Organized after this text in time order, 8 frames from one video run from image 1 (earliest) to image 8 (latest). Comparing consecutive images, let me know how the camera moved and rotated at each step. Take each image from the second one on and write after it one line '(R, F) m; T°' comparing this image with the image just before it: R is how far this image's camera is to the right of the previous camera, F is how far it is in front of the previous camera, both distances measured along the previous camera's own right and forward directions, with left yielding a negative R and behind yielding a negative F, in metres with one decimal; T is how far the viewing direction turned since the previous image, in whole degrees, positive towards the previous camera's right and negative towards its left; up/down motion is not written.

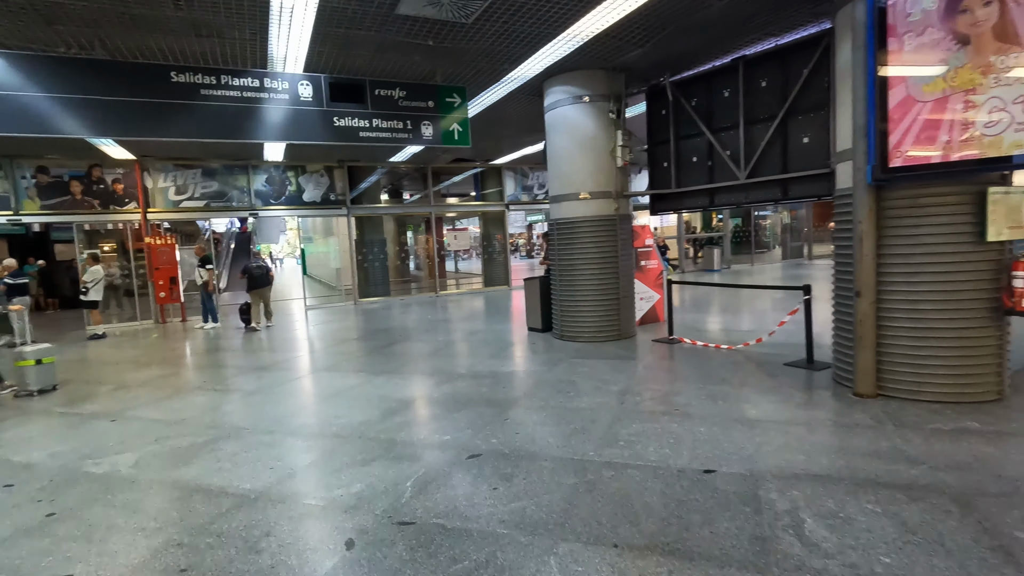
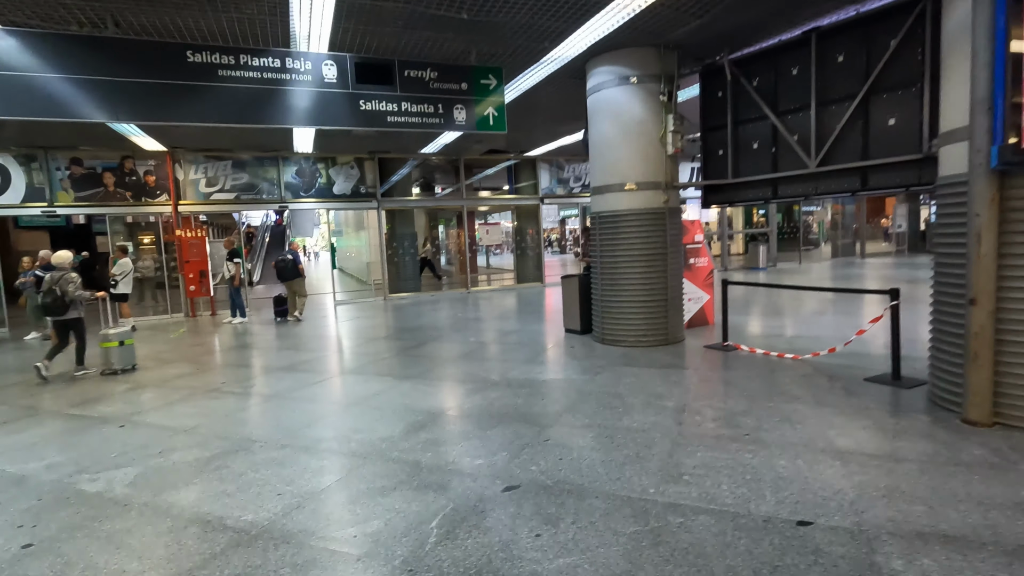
(-0.1, +0.6) m; -3°
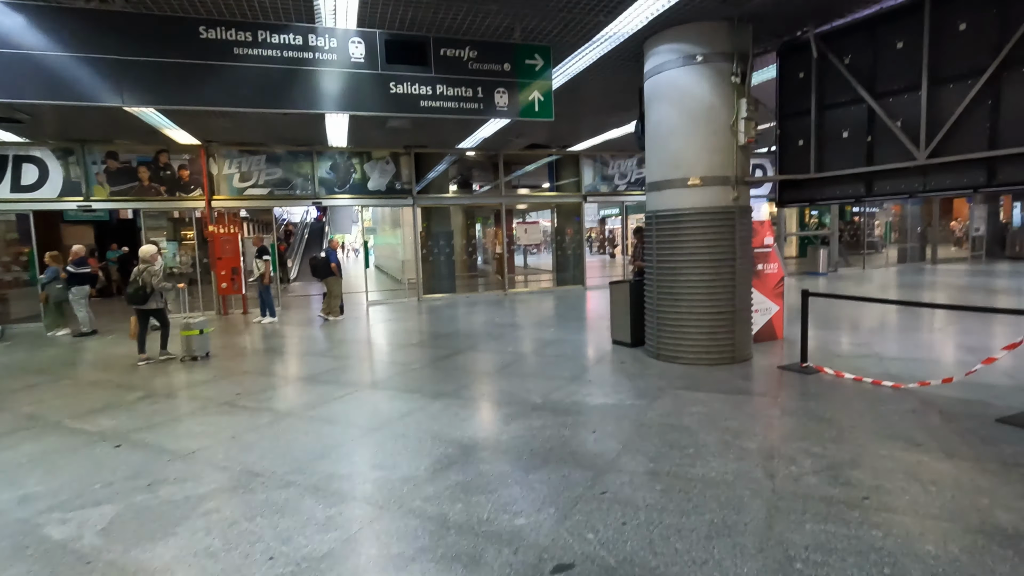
(-0.1, +0.7) m; -4°
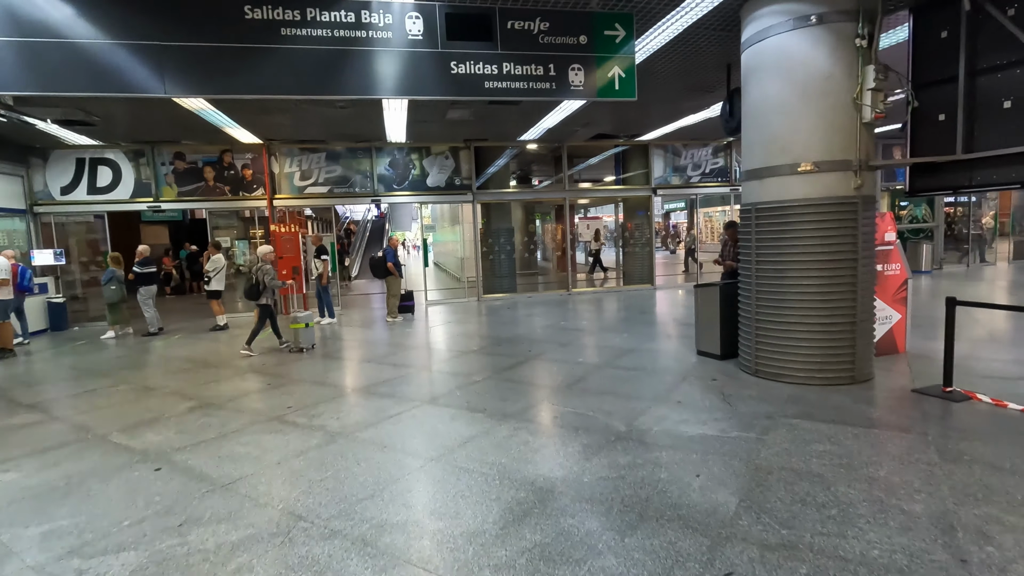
(-0.2, +0.7) m; -6°
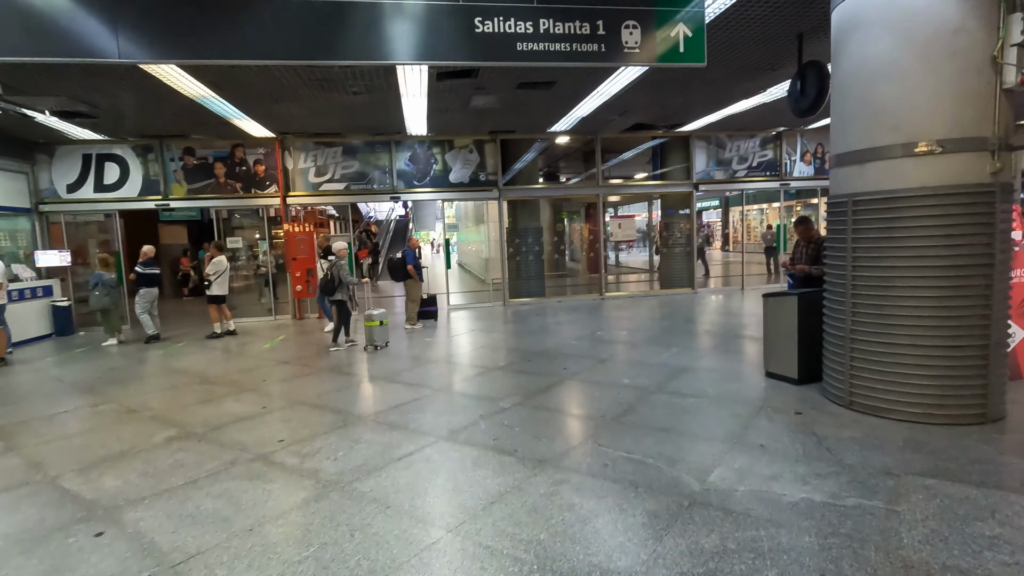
(-0.1, +0.9) m; -3°
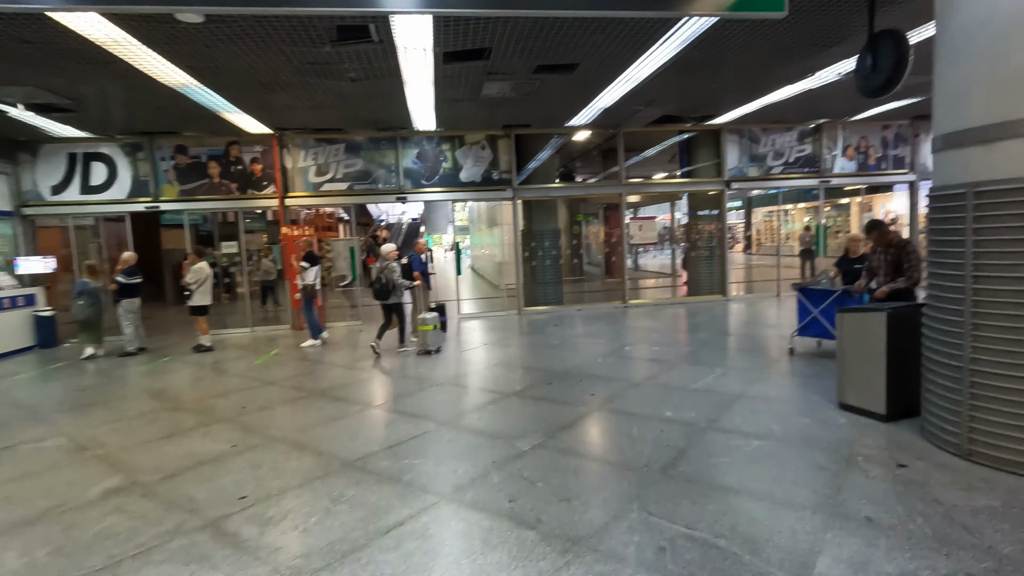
(0.0, +0.9) m; -1°
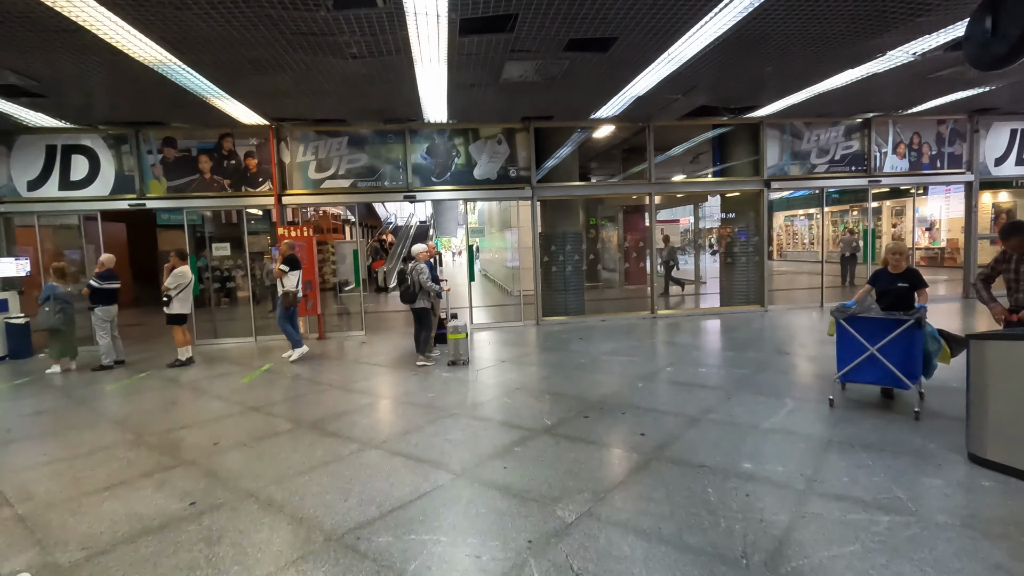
(-0.2, +1.0) m; -1°
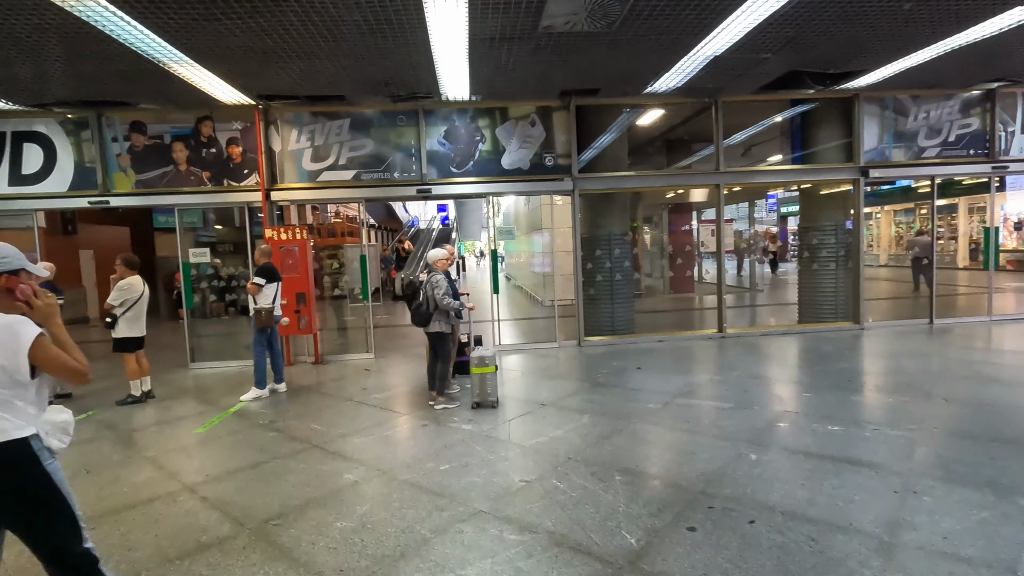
(-0.2, +1.8) m; -3°
